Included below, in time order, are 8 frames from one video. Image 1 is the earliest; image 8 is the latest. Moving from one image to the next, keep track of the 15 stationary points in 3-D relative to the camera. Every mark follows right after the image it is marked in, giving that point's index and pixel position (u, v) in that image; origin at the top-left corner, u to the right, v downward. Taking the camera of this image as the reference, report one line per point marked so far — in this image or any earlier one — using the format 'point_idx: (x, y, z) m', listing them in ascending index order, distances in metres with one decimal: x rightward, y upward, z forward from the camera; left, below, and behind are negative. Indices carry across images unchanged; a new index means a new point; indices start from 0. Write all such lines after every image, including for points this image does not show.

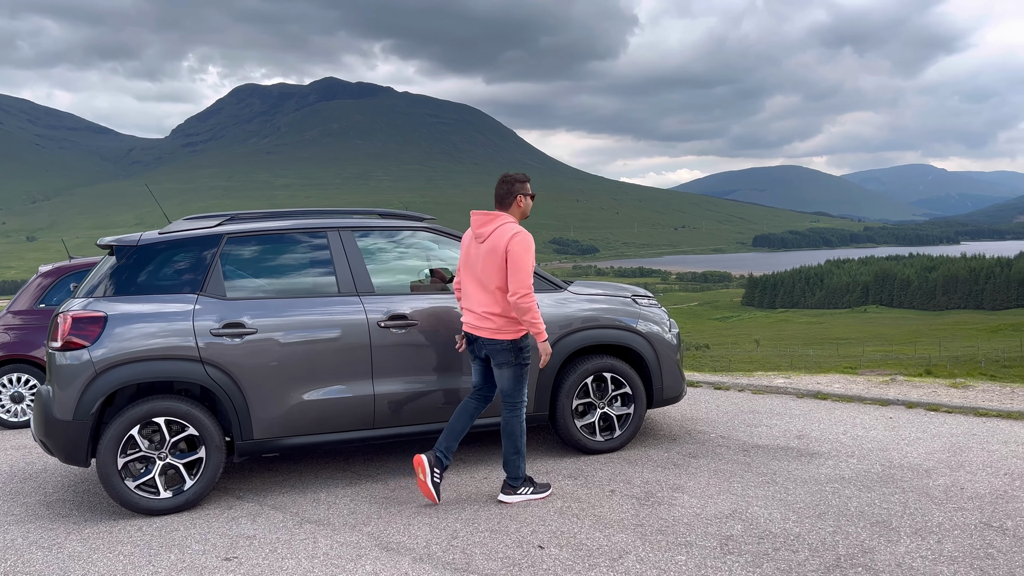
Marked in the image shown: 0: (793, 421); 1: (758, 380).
0: (+2.3, -1.1, +6.9) m
1: (+2.6, -1.1, +9.3) m
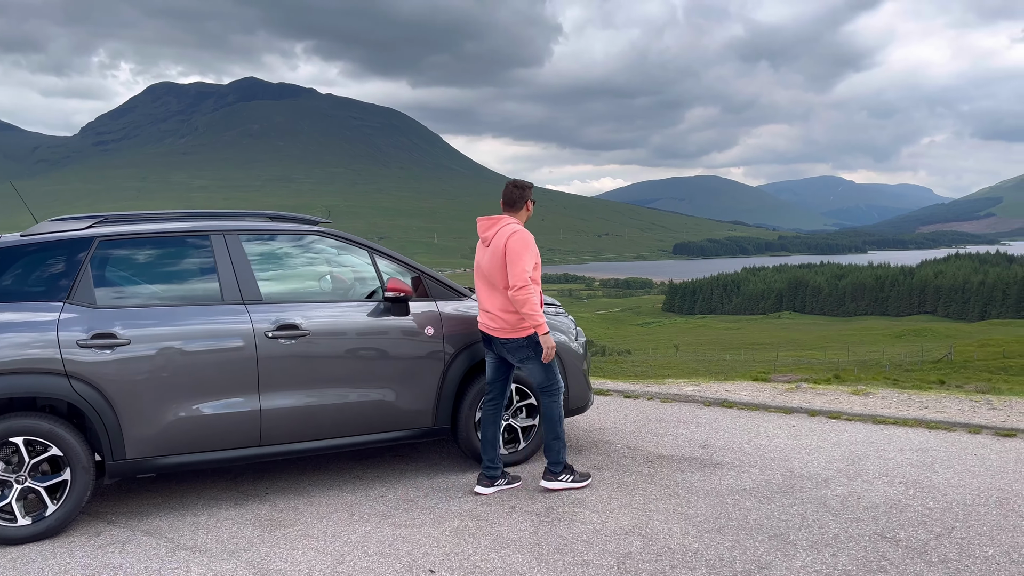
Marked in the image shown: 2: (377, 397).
0: (+1.6, -1.2, +6.9) m
1: (+1.7, -1.1, +9.3) m
2: (-0.9, -0.7, +5.6) m
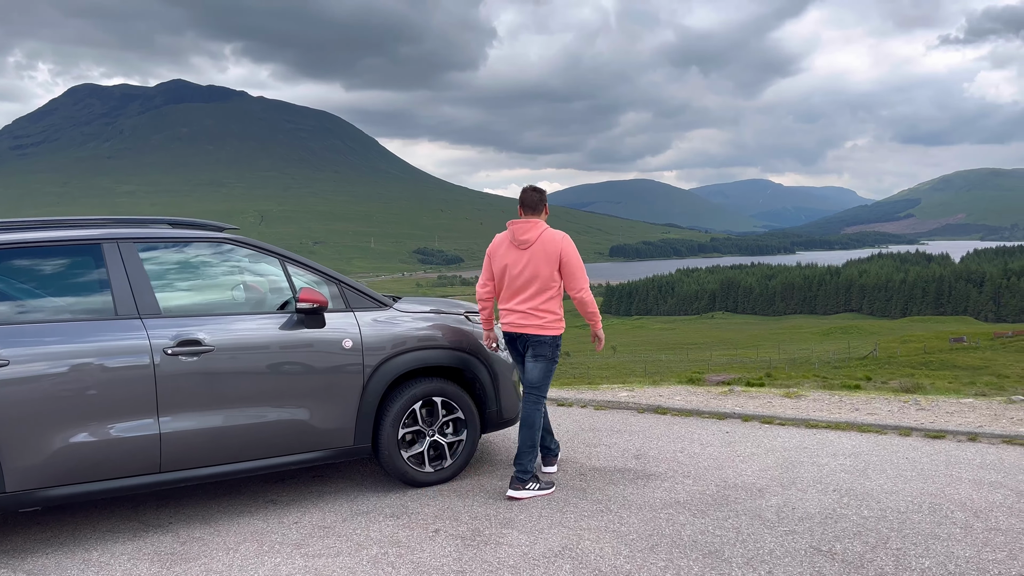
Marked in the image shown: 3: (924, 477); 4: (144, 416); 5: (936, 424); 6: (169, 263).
0: (+1.0, -1.3, +6.7) m
1: (+0.9, -1.2, +9.1) m
2: (-1.4, -0.8, +5.2) m
3: (+2.8, -1.3, +5.5) m
4: (-2.2, -0.8, +4.8) m
5: (+3.5, -1.1, +6.8) m
6: (-2.2, +0.2, +5.3) m
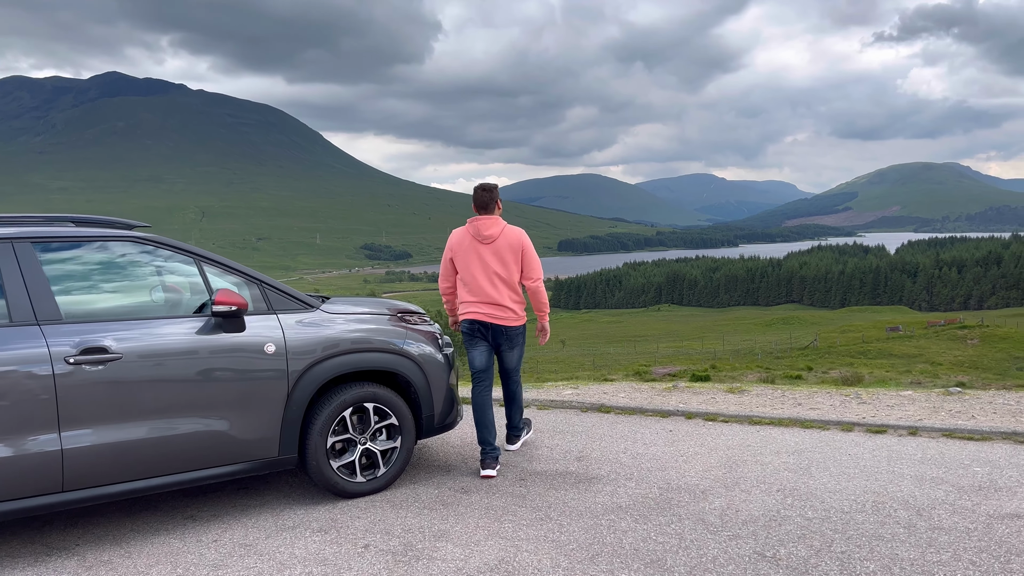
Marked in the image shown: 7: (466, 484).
0: (+0.5, -1.2, +6.5) m
1: (+0.3, -1.2, +8.9) m
2: (-1.8, -0.8, +4.9) m
3: (+2.4, -1.2, +5.4) m
4: (-2.5, -0.8, +4.4) m
5: (+3.0, -1.1, +6.7) m
6: (-2.6, +0.2, +4.9) m
7: (-0.3, -1.3, +5.4) m
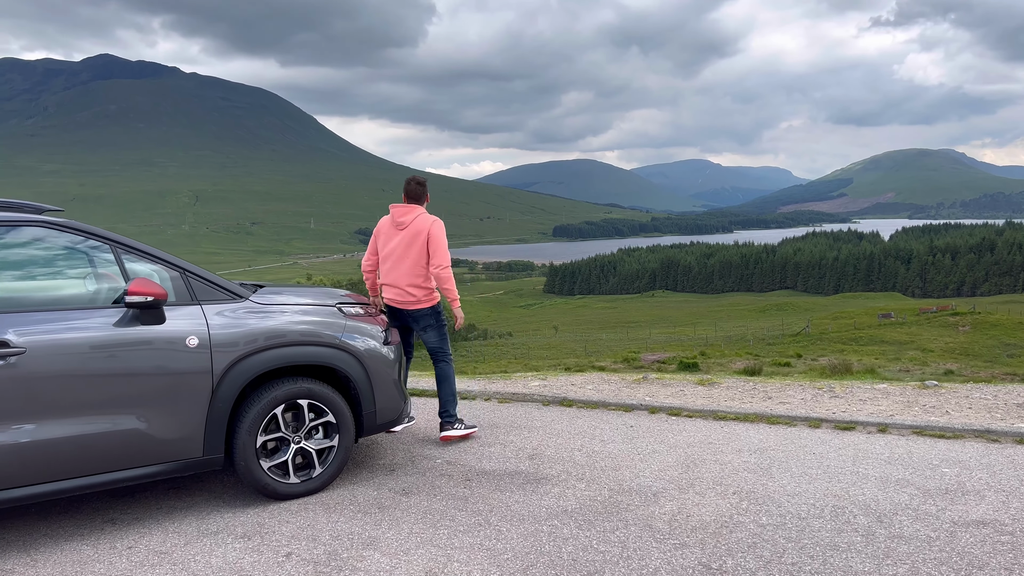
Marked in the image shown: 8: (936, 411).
0: (+0.2, -1.1, +6.2) m
1: (-0.1, -1.0, +8.6) m
2: (-2.2, -0.8, +4.6) m
3: (+2.1, -1.2, +5.2) m
4: (-2.9, -0.7, +4.1) m
5: (+2.6, -1.0, +6.5) m
6: (-2.9, +0.2, +4.6) m
7: (-0.7, -1.3, +5.1) m
8: (+3.5, -1.0, +6.7) m
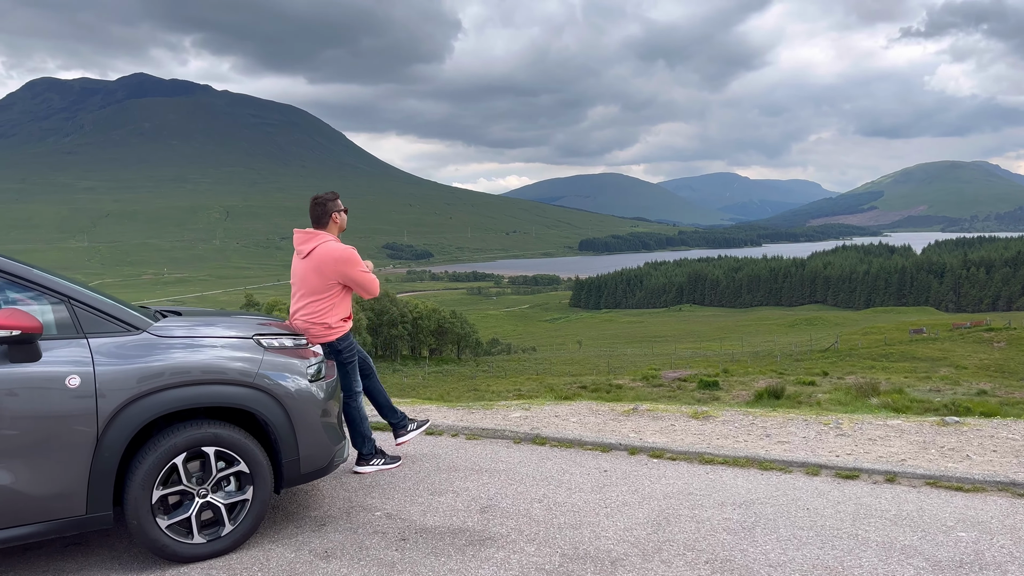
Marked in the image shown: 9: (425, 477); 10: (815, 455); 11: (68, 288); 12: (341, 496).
0: (-0.1, -1.3, +5.5) m
1: (-0.3, -1.3, +7.9) m
2: (-2.5, -0.9, +4.0) m
3: (+1.7, -1.3, +4.4) m
4: (-3.2, -0.9, +3.5) m
5: (+2.4, -1.2, +5.7) m
6: (-3.3, +0.1, +4.0) m
7: (-1.0, -1.4, +4.5) m
8: (+3.2, -1.2, +5.9) m
9: (-0.6, -1.3, +5.7) m
10: (+2.2, -1.2, +5.9) m
11: (-2.5, 0.0, +4.6) m
12: (-1.1, -1.4, +5.3) m
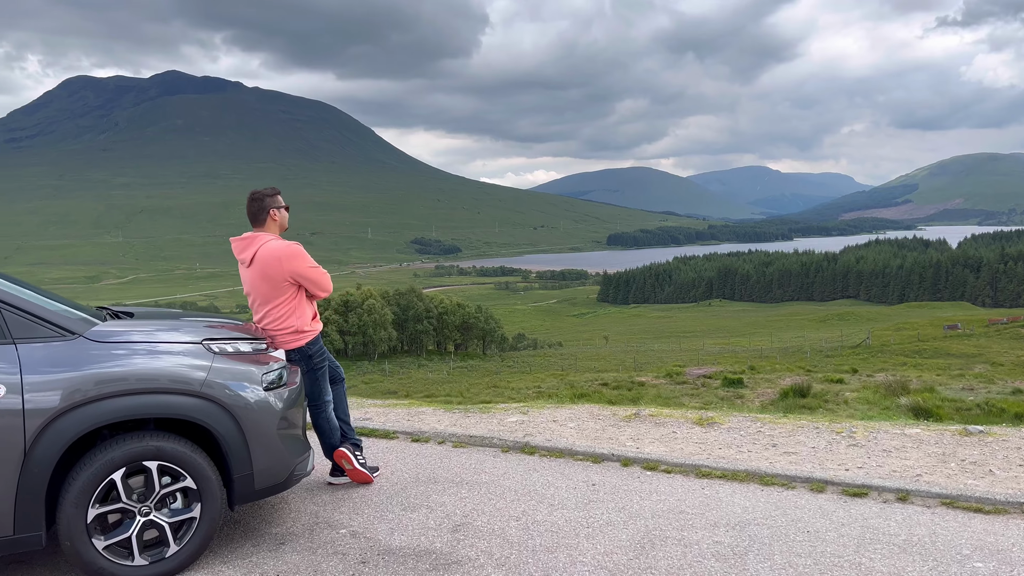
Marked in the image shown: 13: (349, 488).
0: (-0.3, -1.3, +5.1) m
1: (-0.4, -1.2, +7.6) m
2: (-2.7, -0.9, +3.7) m
3: (+1.6, -1.3, +4.0) m
4: (-3.4, -0.9, +3.3) m
5: (+2.2, -1.2, +5.2) m
6: (-3.5, +0.1, +3.7) m
7: (-1.2, -1.4, +4.1) m
8: (+3.1, -1.2, +5.4) m
9: (-0.7, -1.3, +5.3) m
10: (+2.1, -1.2, +5.4) m
11: (-2.6, 0.0, +4.3) m
12: (-1.3, -1.4, +5.0) m
13: (-1.1, -1.3, +5.5) m
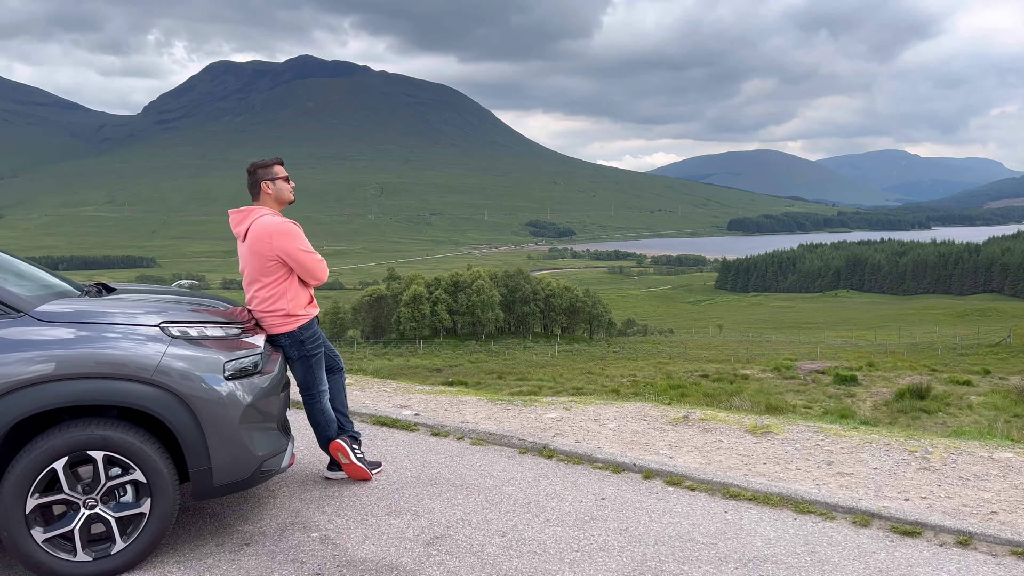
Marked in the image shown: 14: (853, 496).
0: (-0.3, -1.3, +4.7) m
1: (-0.1, -1.1, +7.1) m
2: (-2.9, -0.8, +3.6) m
3: (+1.4, -1.3, +3.3) m
4: (-3.7, -0.8, +3.3) m
5: (+2.2, -1.2, +4.4) m
6: (-3.6, +0.2, +3.7) m
7: (-1.3, -1.3, +3.8) m
8: (+3.1, -1.2, +4.5) m
9: (-0.7, -1.2, +4.9) m
10: (+2.1, -1.2, +4.6) m
11: (-2.7, +0.2, +4.1) m
12: (-1.3, -1.3, +4.7) m
13: (-1.1, -1.2, +5.2) m
14: (+1.8, -1.2, +4.7) m
